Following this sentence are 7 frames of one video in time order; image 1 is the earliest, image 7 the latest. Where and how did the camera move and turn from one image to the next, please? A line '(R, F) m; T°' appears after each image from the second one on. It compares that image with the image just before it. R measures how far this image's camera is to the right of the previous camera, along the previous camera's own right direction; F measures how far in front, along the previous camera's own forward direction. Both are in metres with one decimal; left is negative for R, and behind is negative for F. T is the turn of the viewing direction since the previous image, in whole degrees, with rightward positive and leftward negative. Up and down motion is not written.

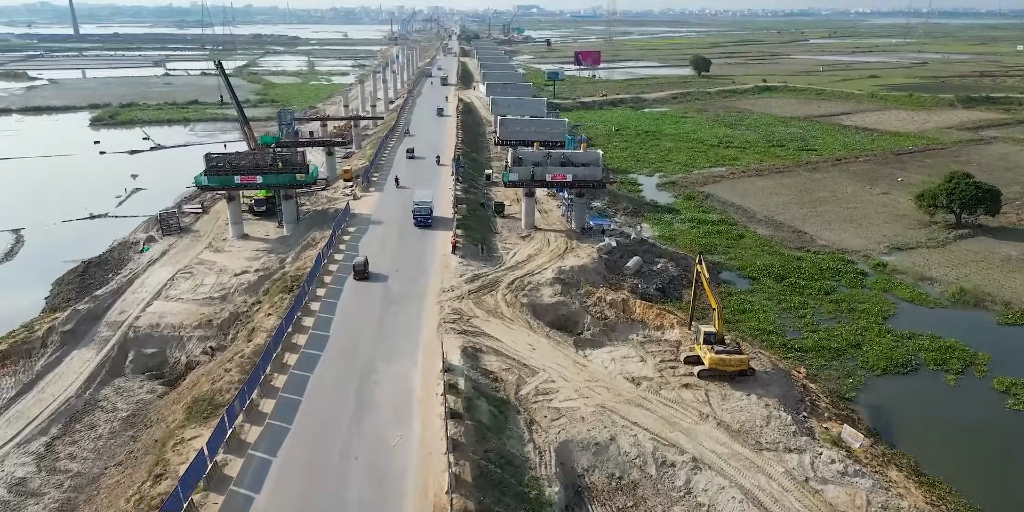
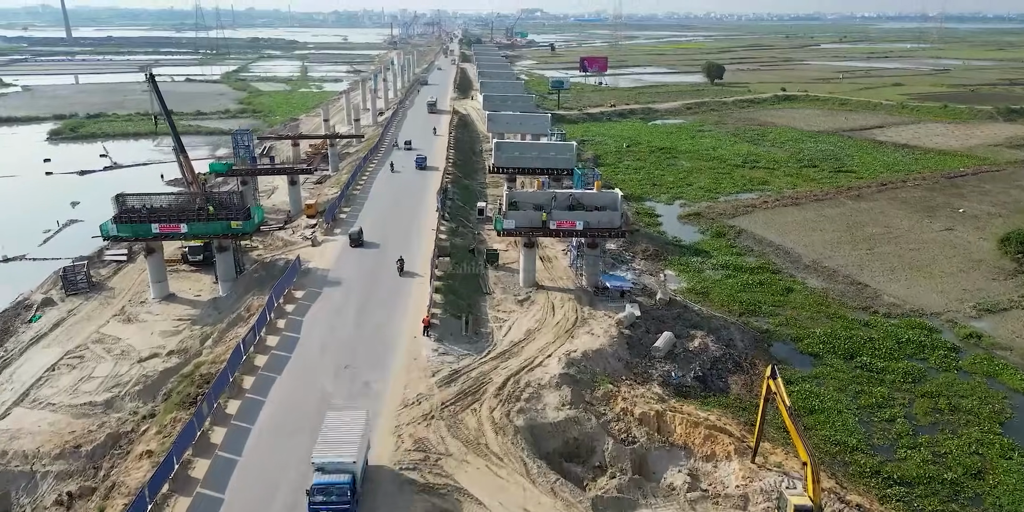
(+0.3, +7.2) m; 0°
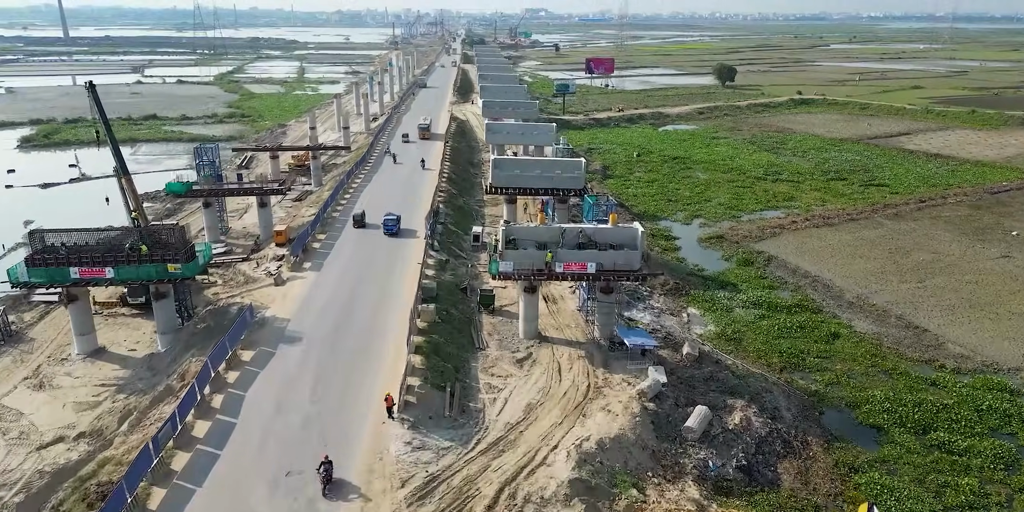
(+0.2, +4.6) m; 0°
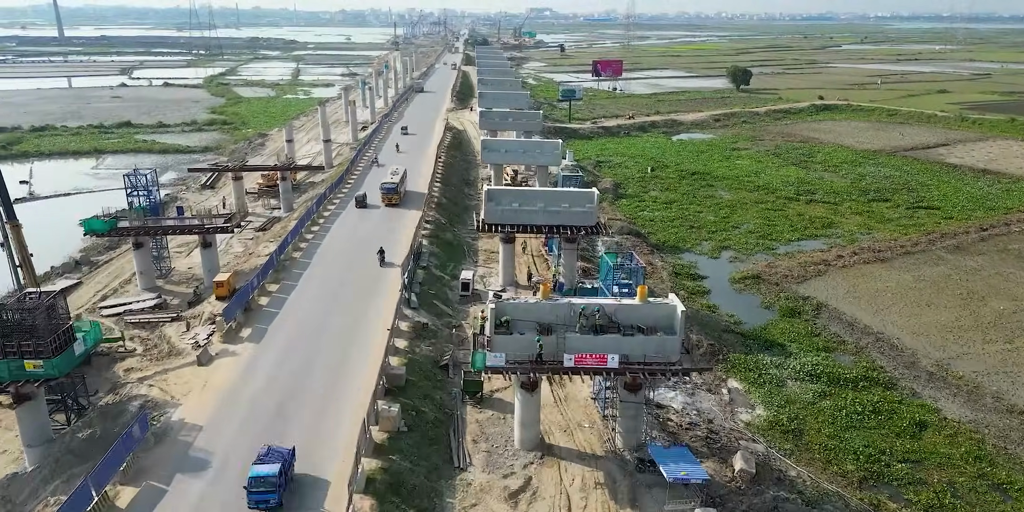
(+0.2, +6.0) m; 0°
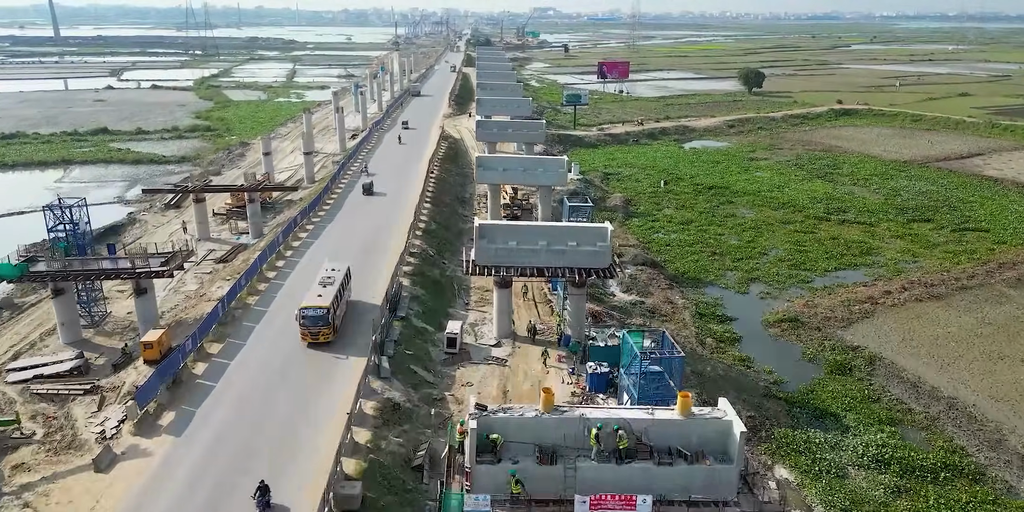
(+0.2, +4.7) m; 0°
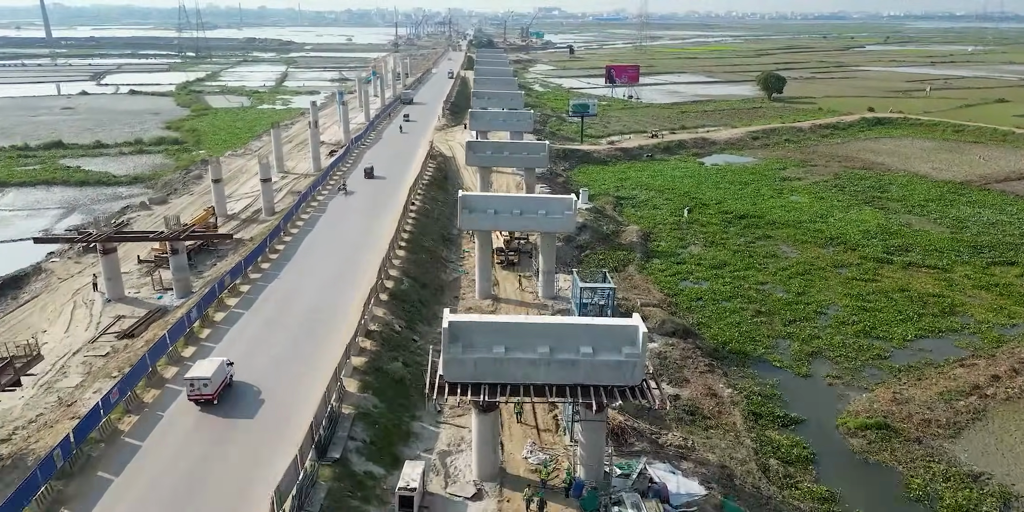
(+0.4, +7.3) m; 0°
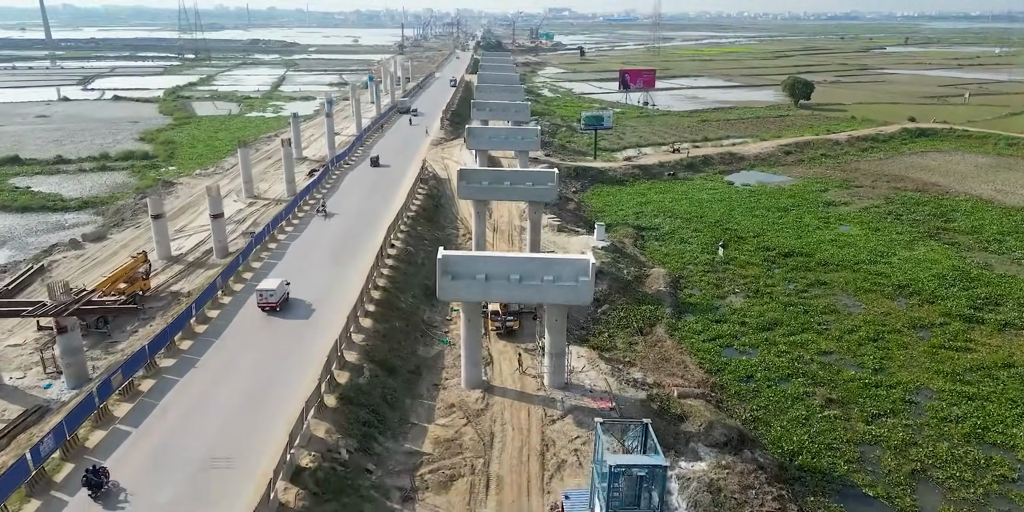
(+0.3, +6.7) m; -1°
